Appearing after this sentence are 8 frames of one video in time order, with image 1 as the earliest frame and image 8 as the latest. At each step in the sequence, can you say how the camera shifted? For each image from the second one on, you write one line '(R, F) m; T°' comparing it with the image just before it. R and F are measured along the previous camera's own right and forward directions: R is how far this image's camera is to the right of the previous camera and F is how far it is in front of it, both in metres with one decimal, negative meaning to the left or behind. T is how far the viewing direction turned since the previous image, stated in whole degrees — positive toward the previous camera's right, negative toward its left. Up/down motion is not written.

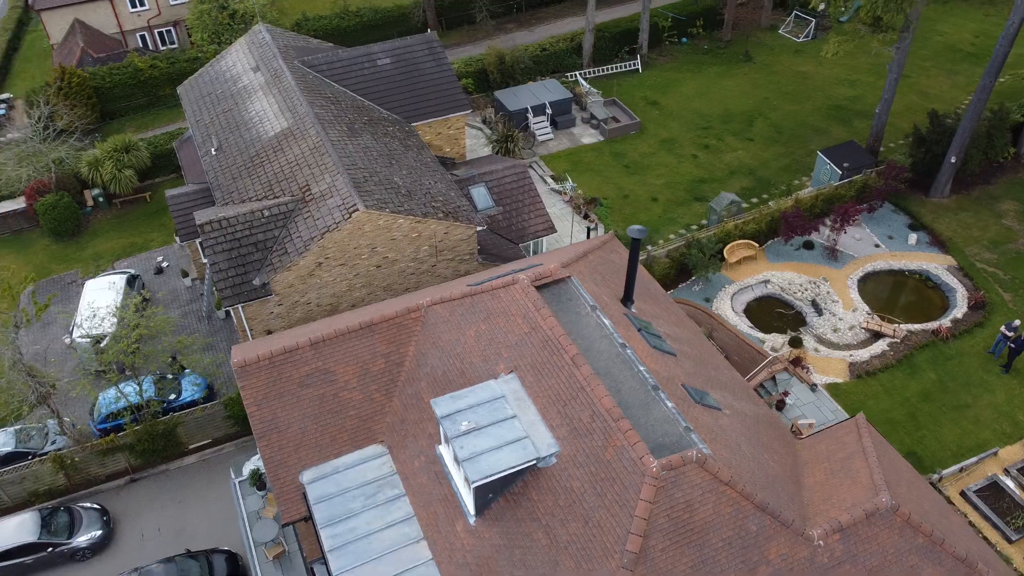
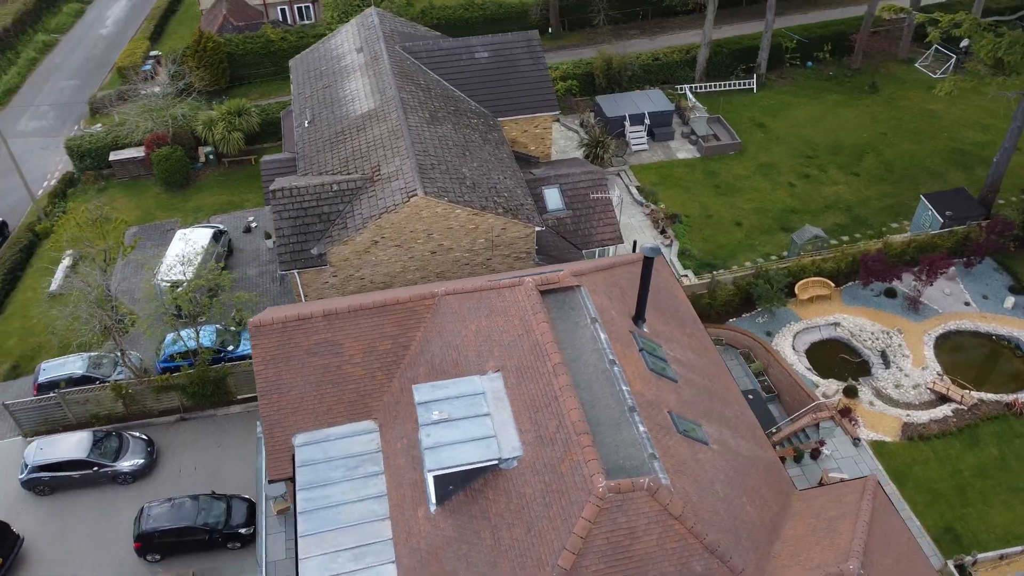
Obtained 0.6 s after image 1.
(+2.3, +0.1) m; -9°
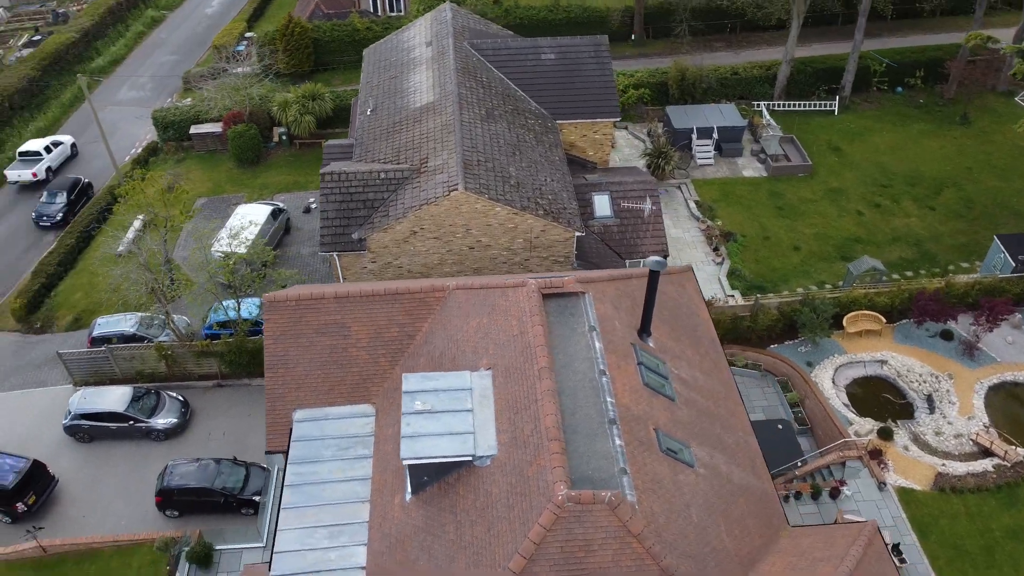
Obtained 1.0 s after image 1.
(+1.6, +0.1) m; -6°
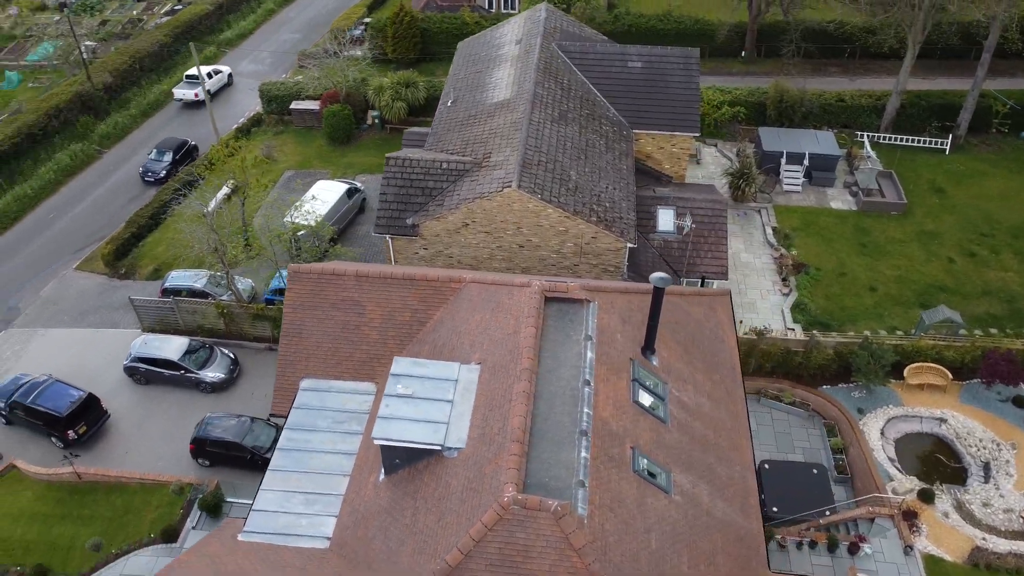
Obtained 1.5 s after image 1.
(+2.1, +0.2) m; -8°
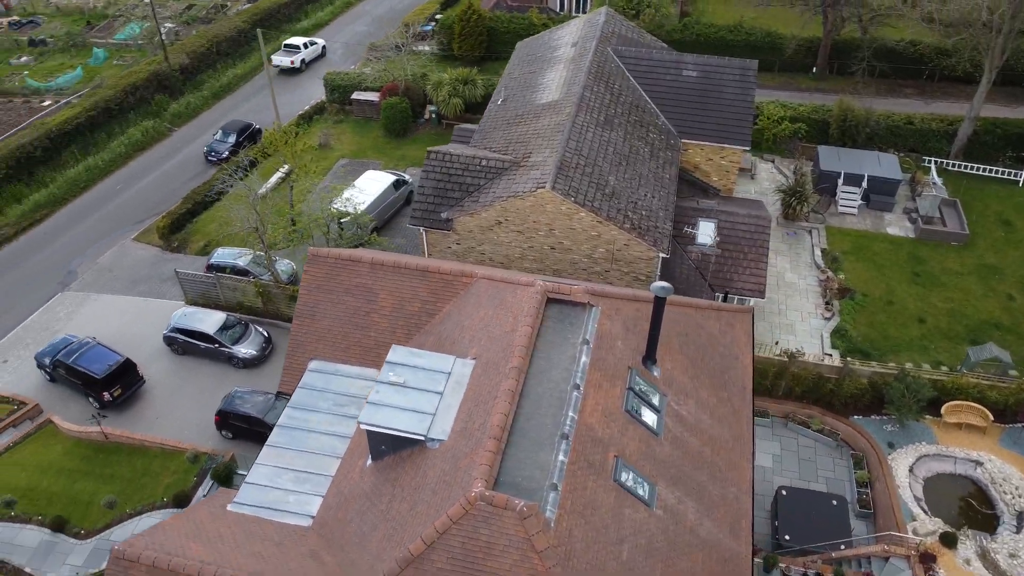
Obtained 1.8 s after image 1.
(+1.3, +0.1) m; -5°
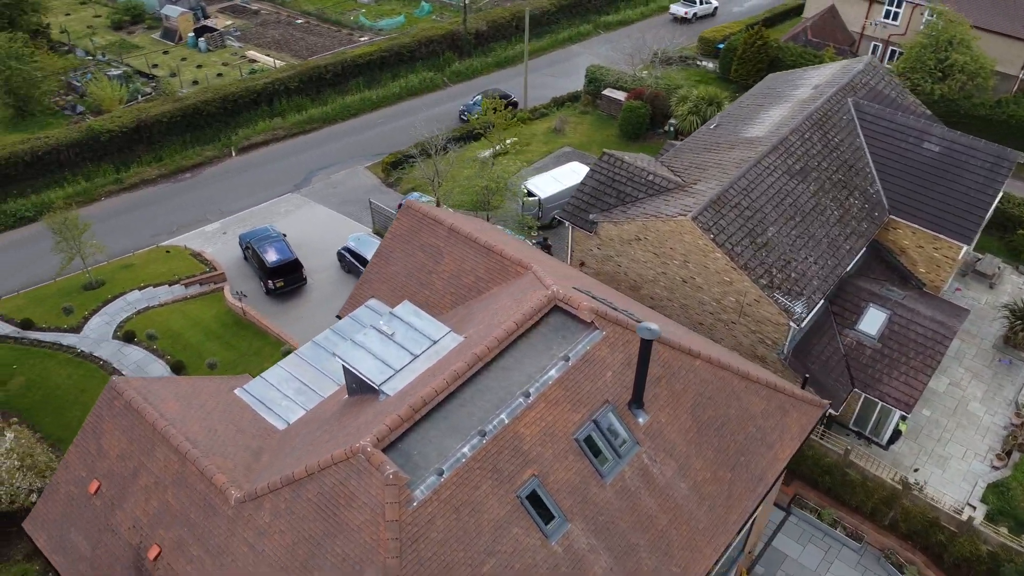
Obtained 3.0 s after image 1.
(+5.1, +1.0) m; -20°
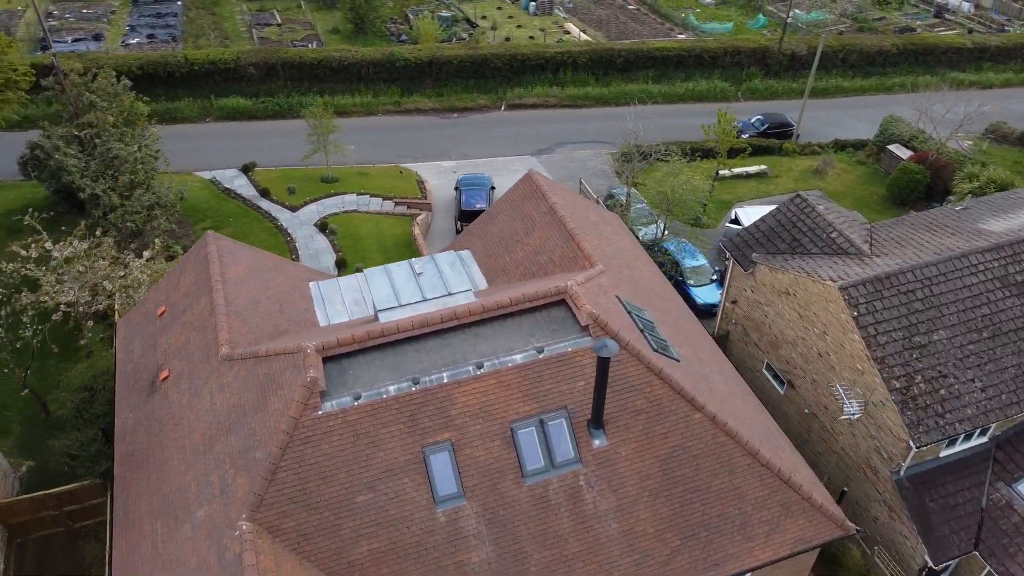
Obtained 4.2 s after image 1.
(+5.4, +1.1) m; -22°
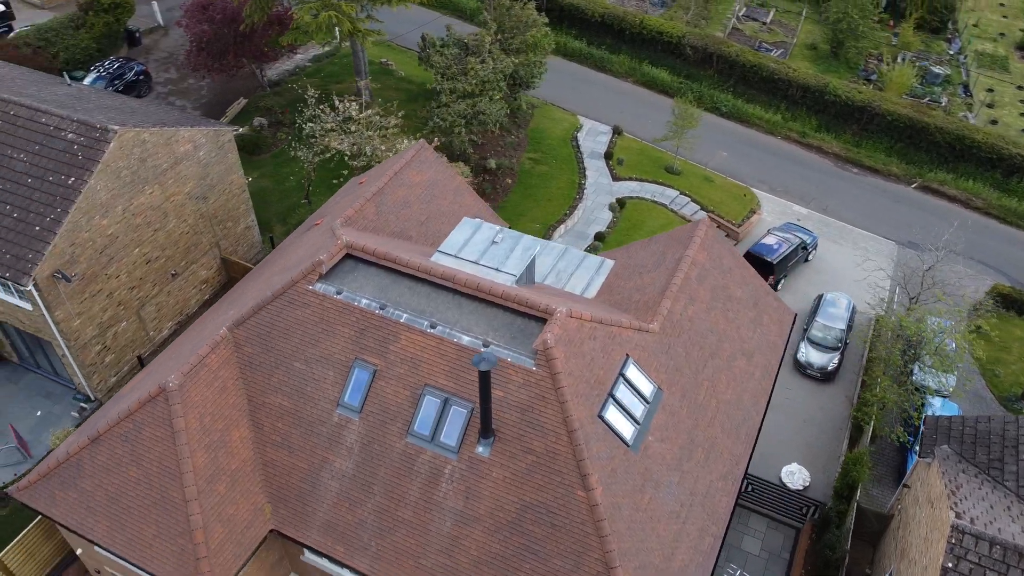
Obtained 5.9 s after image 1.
(+8.0, +1.9) m; -32°
